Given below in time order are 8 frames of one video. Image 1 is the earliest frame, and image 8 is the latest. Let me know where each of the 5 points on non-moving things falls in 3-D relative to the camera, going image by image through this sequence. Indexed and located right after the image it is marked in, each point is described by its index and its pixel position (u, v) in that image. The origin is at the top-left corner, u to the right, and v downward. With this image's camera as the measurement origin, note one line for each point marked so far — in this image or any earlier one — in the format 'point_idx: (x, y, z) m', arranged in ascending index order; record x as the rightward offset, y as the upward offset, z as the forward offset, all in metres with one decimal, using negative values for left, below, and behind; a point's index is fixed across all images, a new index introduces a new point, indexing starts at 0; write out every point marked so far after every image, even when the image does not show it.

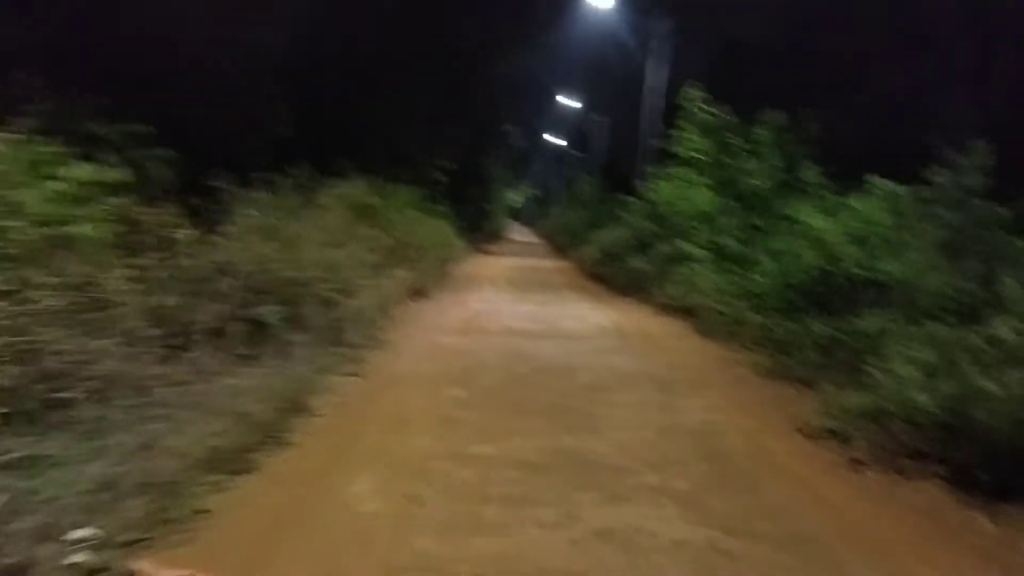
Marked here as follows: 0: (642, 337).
0: (+3.2, -1.2, +15.0) m
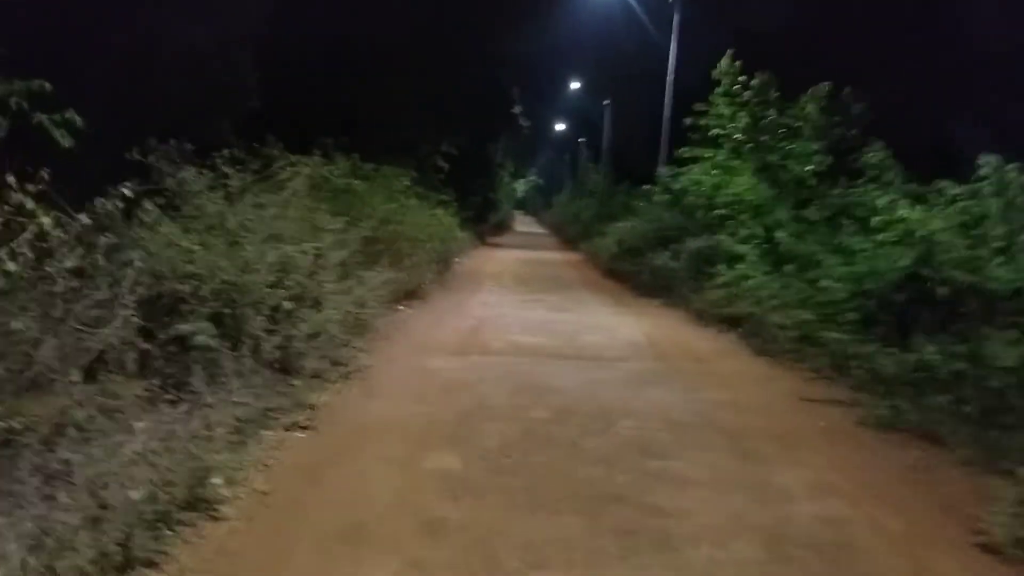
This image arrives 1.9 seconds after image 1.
0: (+3.3, -1.3, +11.9) m
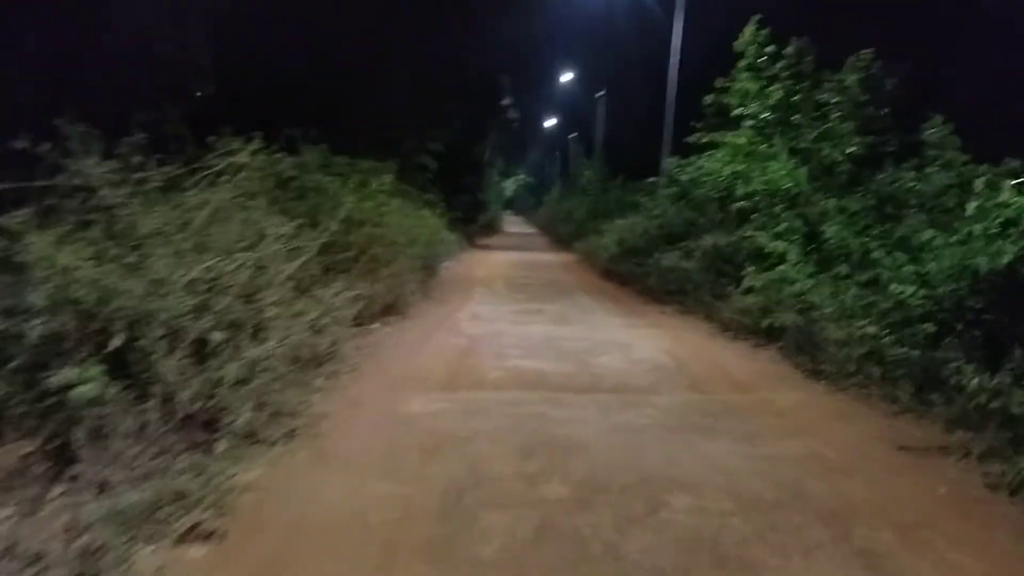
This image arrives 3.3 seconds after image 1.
0: (+3.3, -1.5, +9.7) m
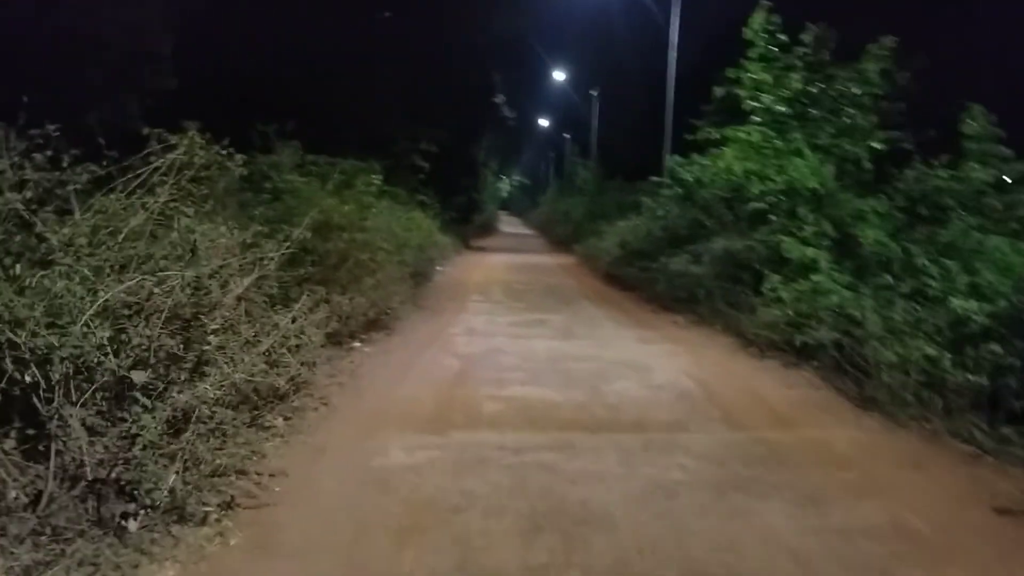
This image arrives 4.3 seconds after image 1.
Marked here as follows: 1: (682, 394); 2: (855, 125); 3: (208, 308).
0: (+3.3, -1.7, +8.2) m
1: (+2.4, -1.5, +9.1) m
2: (+7.4, +3.5, +13.6) m
3: (-3.1, -0.3, +6.5) m
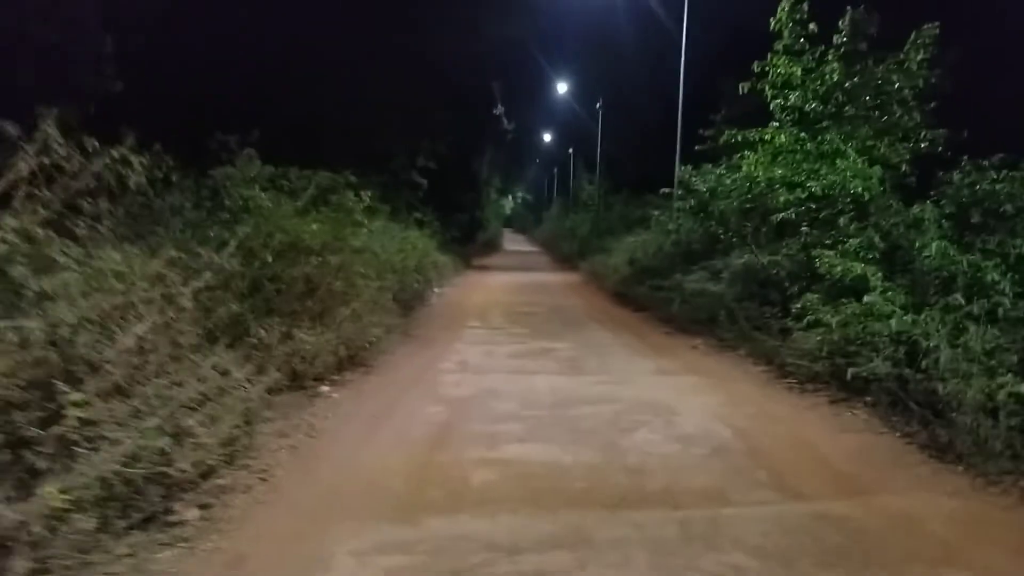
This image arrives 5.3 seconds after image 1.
0: (+3.2, -2.0, +6.5) m
1: (+2.4, -1.9, +7.4) m
2: (+7.3, +3.2, +12.0) m
3: (-3.2, -0.7, +4.9) m
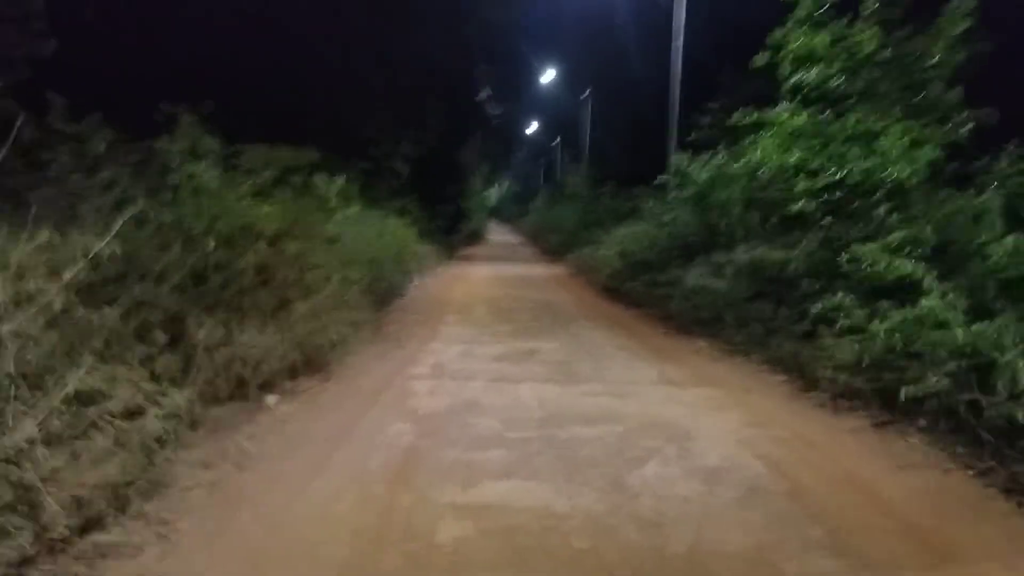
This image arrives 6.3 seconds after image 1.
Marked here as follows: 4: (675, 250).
0: (+3.1, -2.0, +5.0) m
1: (+2.2, -1.9, +5.9) m
2: (+7.1, +3.2, +10.6) m
3: (-3.3, -0.6, +3.3) m
4: (+4.7, +1.1, +18.2) m
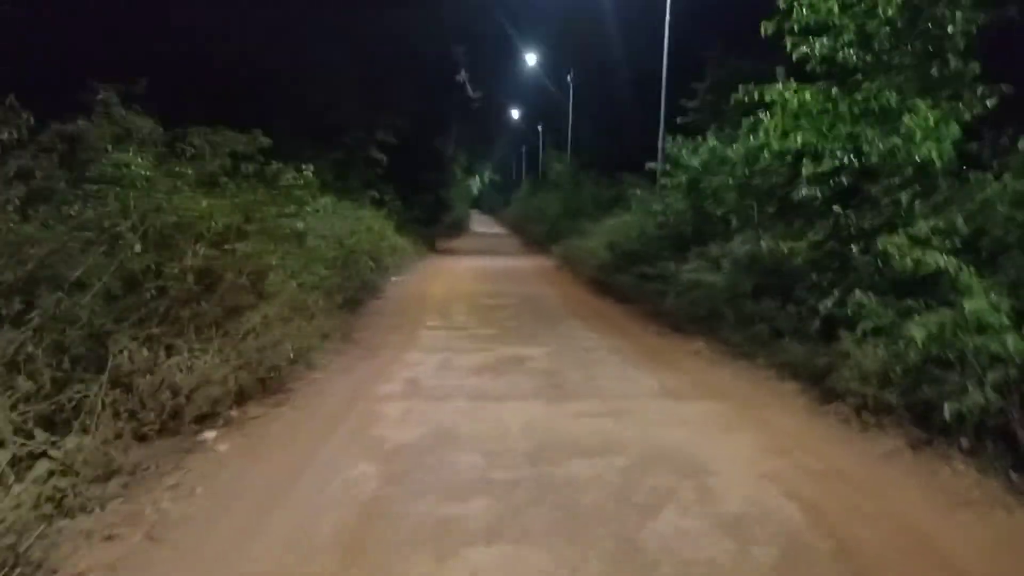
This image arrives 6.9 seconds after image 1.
0: (+3.0, -2.1, +4.0) m
1: (+2.1, -2.0, +4.8) m
2: (+6.8, +3.2, +9.5) m
3: (-3.4, -0.9, +2.0) m
4: (+4.3, +1.2, +17.1) m
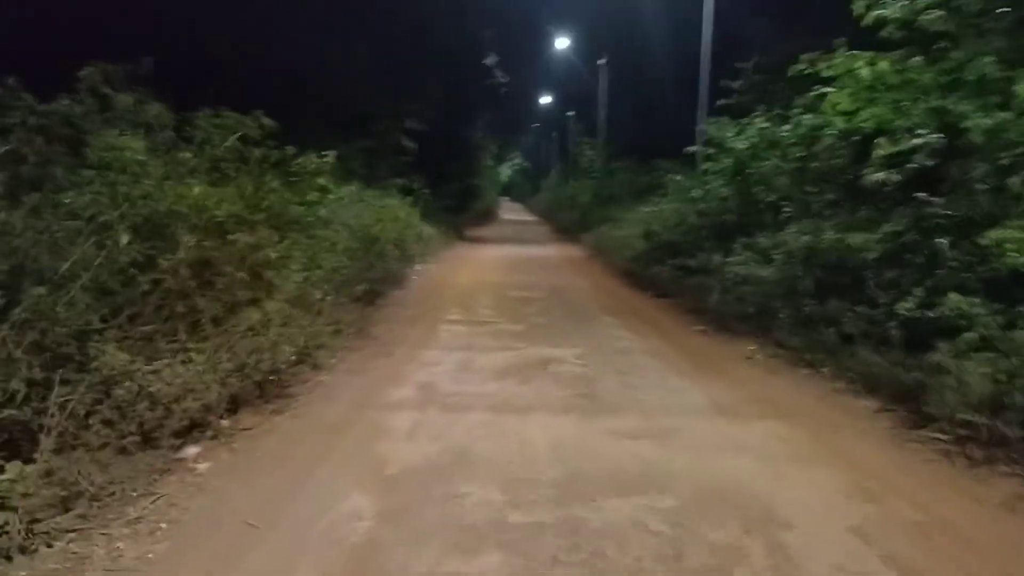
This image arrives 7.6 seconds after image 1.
0: (+3.1, -2.2, +2.7) m
1: (+2.2, -2.0, +3.6) m
2: (+7.2, +3.2, +8.0) m
3: (-3.4, -0.9, +1.0) m
4: (+5.0, +1.4, +15.7) m
